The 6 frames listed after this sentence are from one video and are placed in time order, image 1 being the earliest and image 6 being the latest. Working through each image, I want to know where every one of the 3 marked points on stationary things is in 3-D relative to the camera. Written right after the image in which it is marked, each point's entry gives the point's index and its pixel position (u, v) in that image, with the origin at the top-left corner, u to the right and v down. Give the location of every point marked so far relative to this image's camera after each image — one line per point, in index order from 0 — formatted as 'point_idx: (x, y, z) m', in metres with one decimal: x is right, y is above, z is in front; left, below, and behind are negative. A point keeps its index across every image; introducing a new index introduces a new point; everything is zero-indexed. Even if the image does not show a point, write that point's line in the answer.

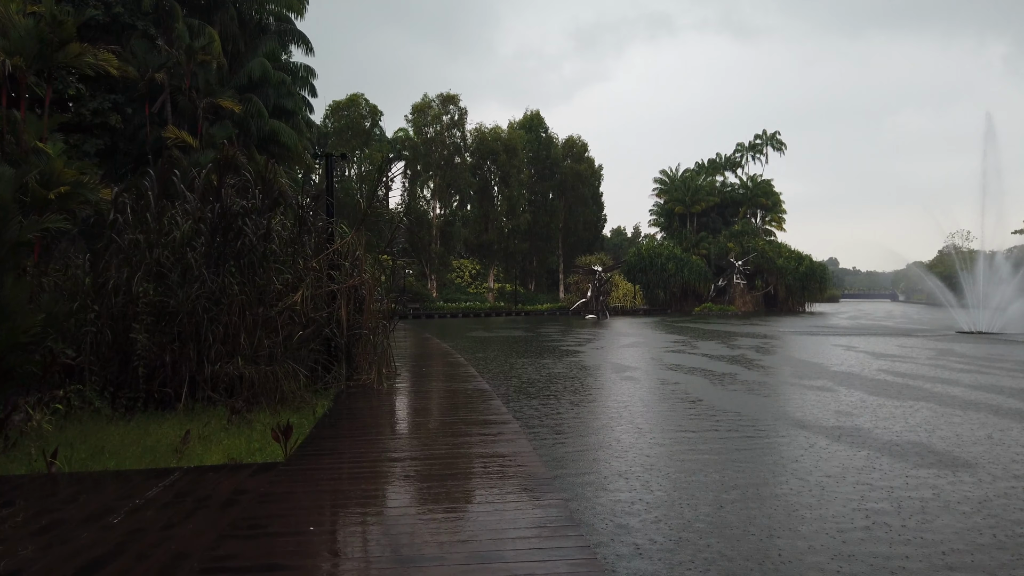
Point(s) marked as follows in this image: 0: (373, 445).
0: (-1.0, -1.1, +5.6) m
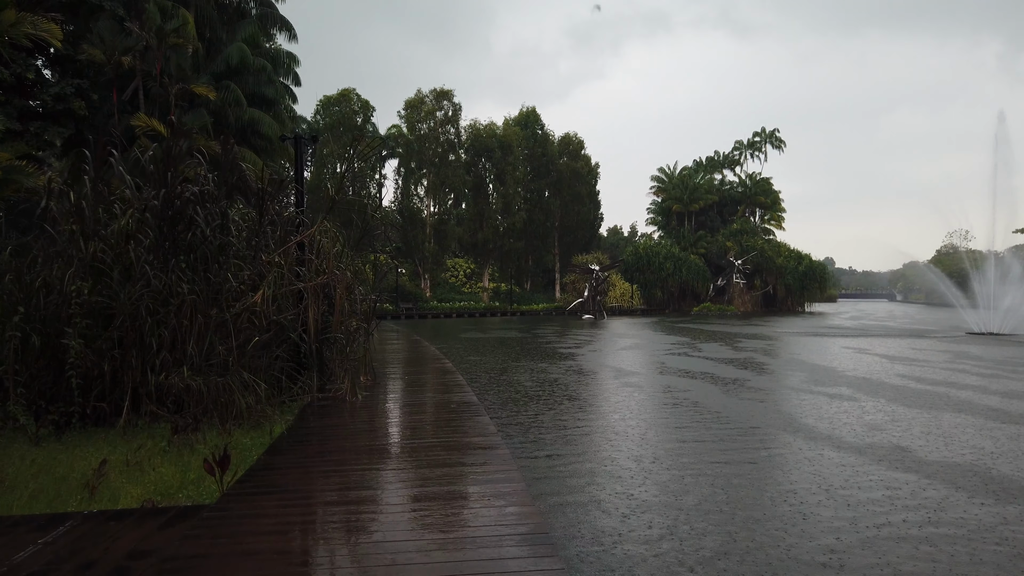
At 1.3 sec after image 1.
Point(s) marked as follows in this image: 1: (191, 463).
0: (-1.1, -1.1, +4.7) m
1: (-2.0, -1.1, +4.8) m
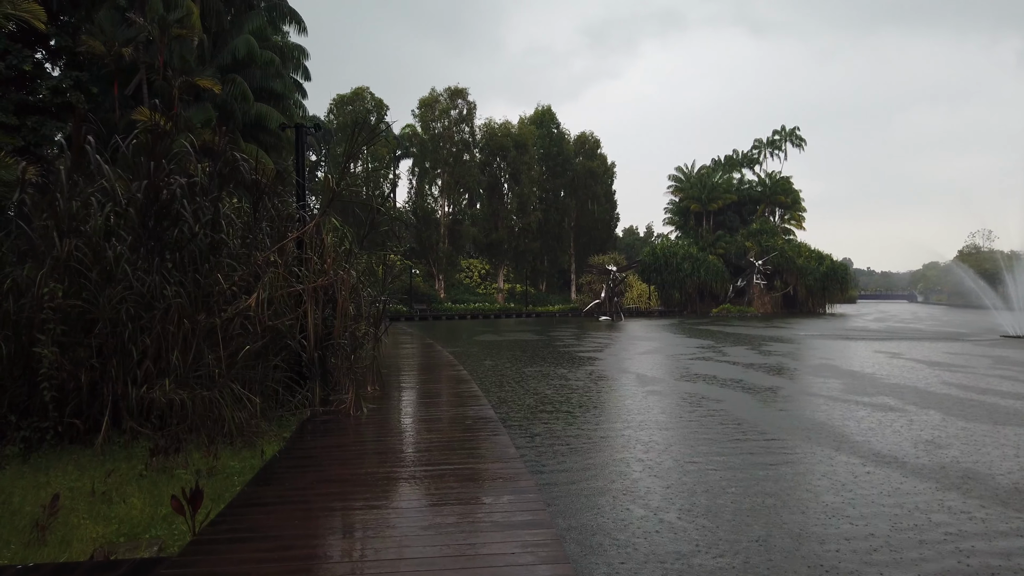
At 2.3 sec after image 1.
0: (-0.9, -1.1, +4.0) m
1: (-1.9, -1.1, +4.1) m
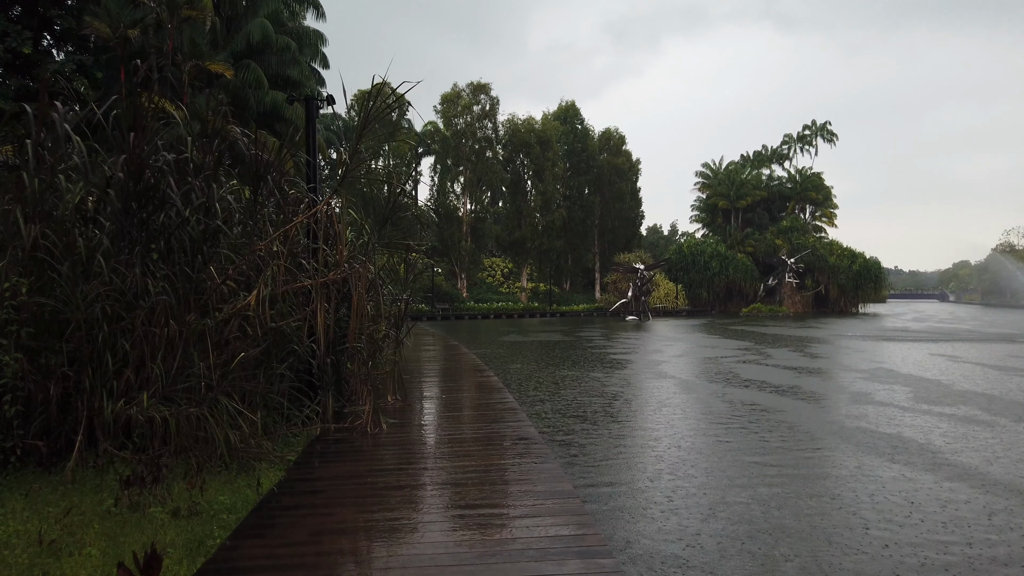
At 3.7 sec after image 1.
0: (-0.7, -1.1, +3.1) m
1: (-1.6, -1.1, +3.2) m
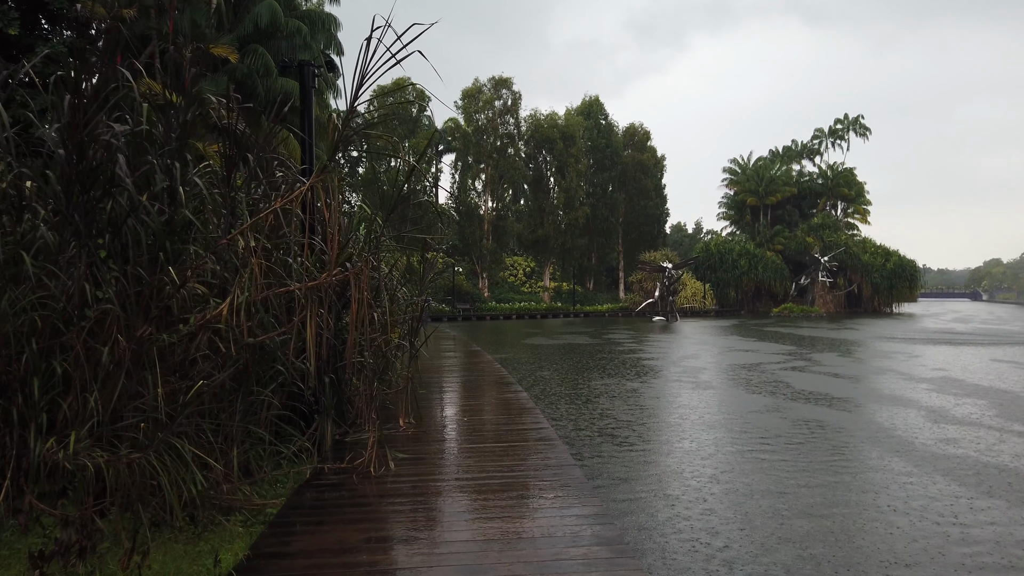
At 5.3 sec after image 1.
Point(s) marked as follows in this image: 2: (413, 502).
0: (-0.5, -1.1, +2.0) m
1: (-1.5, -1.1, +2.2) m
2: (-0.5, -1.2, +4.1) m
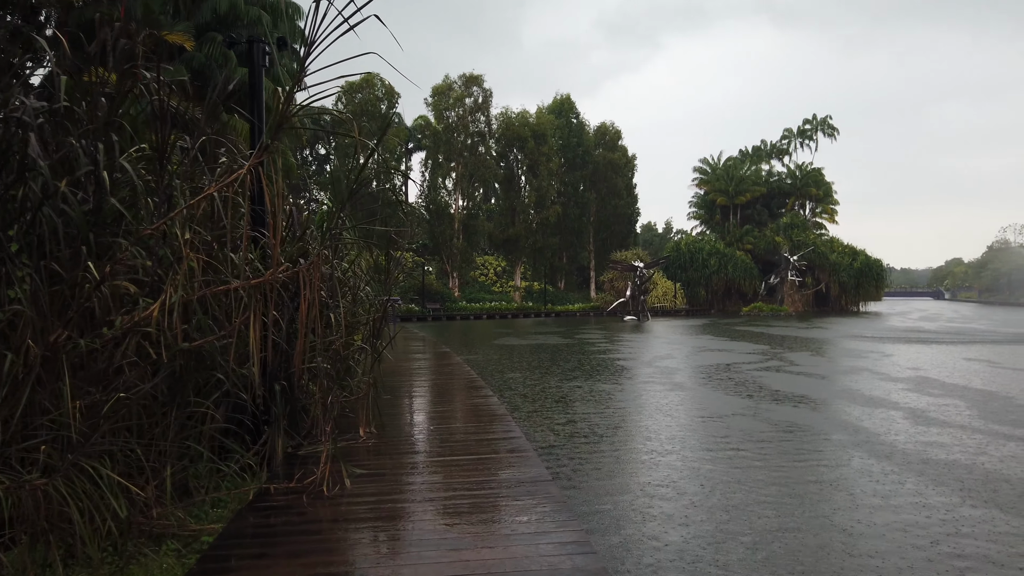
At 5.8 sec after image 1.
0: (-0.6, -1.1, +1.6) m
1: (-1.5, -1.1, +1.7) m
2: (-0.7, -1.1, +3.7) m
